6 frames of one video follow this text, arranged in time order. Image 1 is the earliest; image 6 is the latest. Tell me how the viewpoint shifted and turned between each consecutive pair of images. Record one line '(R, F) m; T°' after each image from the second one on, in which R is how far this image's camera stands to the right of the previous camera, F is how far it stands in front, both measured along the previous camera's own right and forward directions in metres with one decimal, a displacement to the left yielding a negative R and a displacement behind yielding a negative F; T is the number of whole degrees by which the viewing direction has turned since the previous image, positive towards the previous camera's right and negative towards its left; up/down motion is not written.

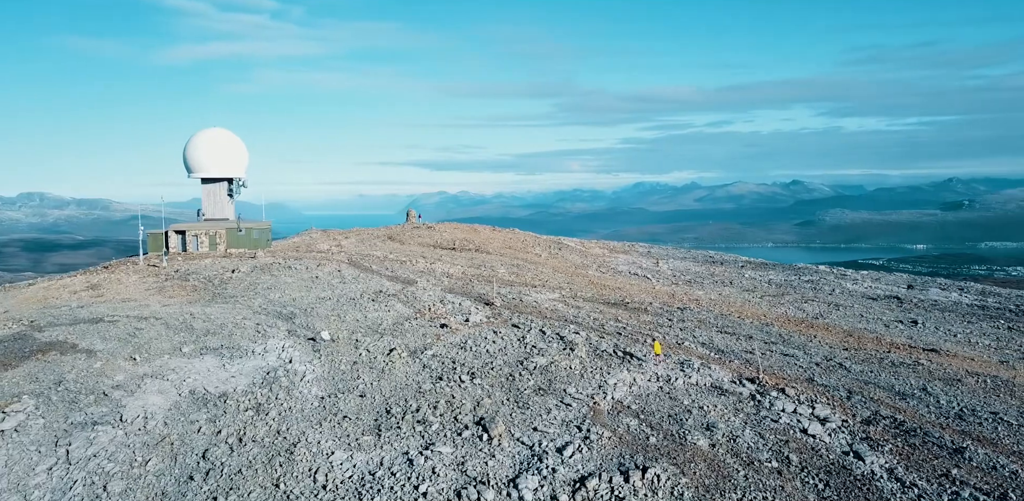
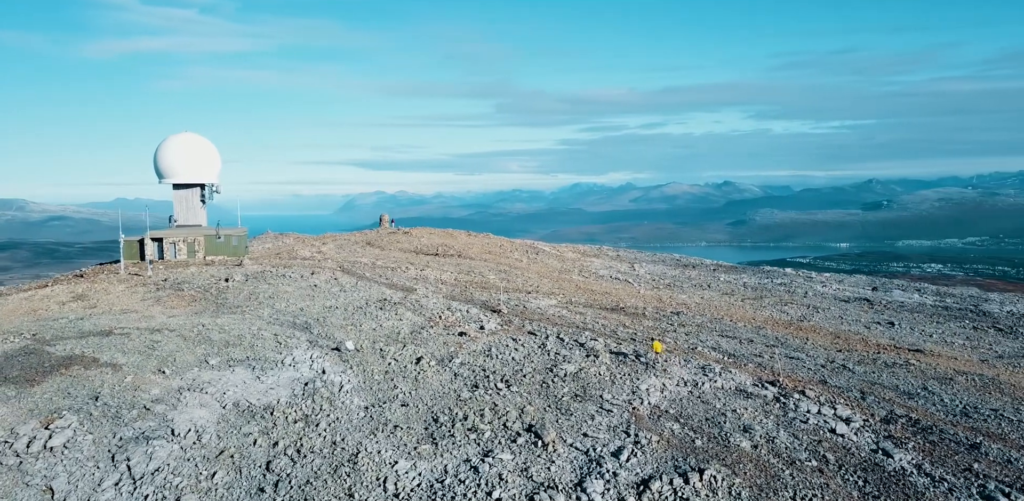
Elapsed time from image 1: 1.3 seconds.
(-1.0, -0.2) m; +3°
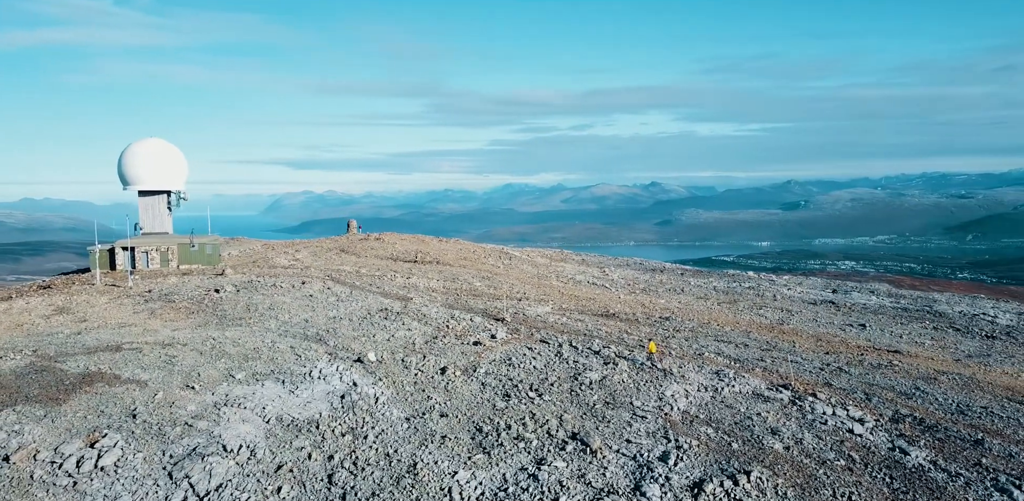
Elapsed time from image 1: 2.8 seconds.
(-1.0, -0.2) m; +4°
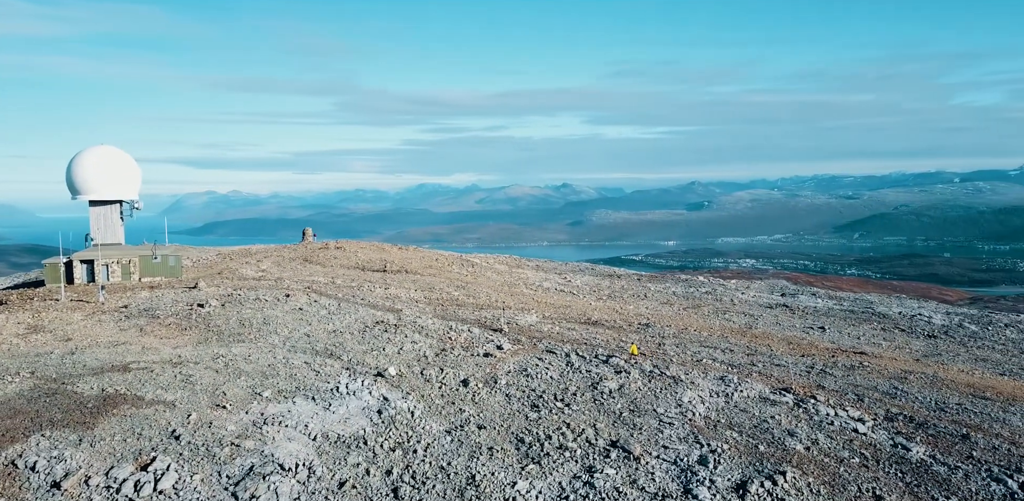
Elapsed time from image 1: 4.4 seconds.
(-1.2, -0.3) m; +5°
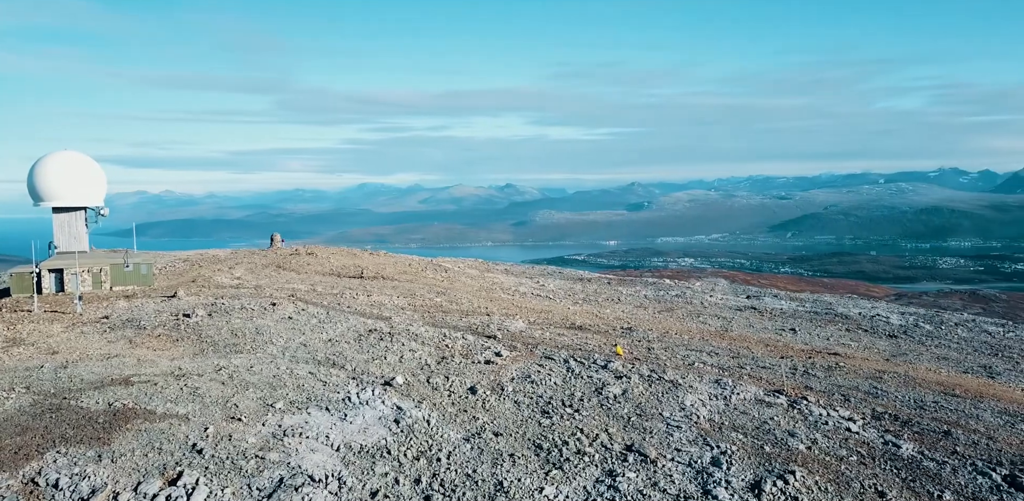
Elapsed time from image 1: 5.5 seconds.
(-0.7, -0.2) m; +3°
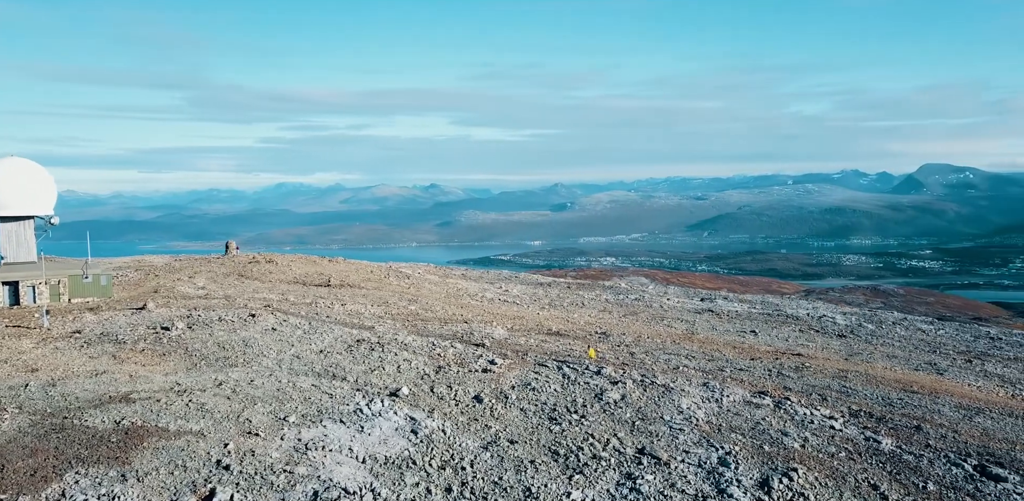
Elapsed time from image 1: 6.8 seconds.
(-0.9, -0.3) m; +5°
